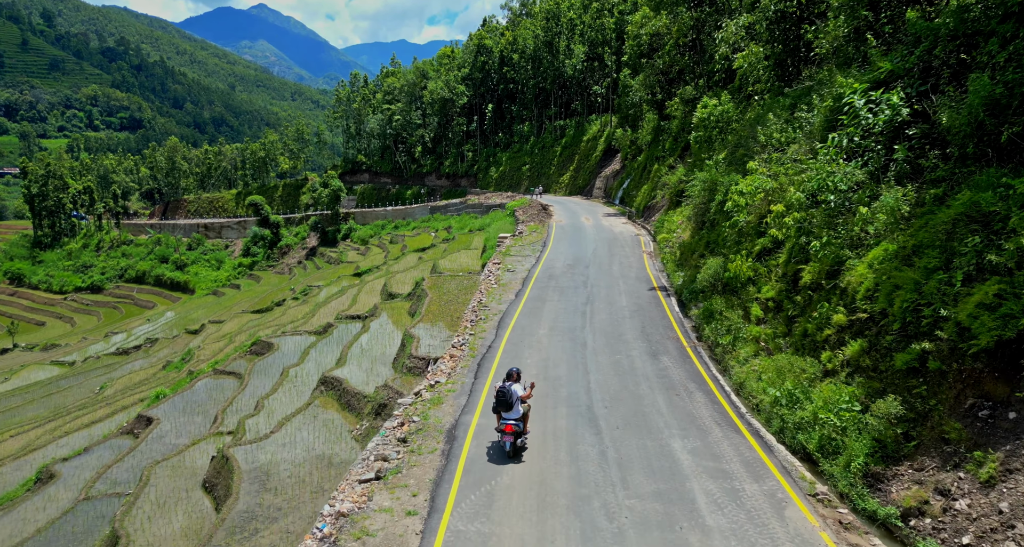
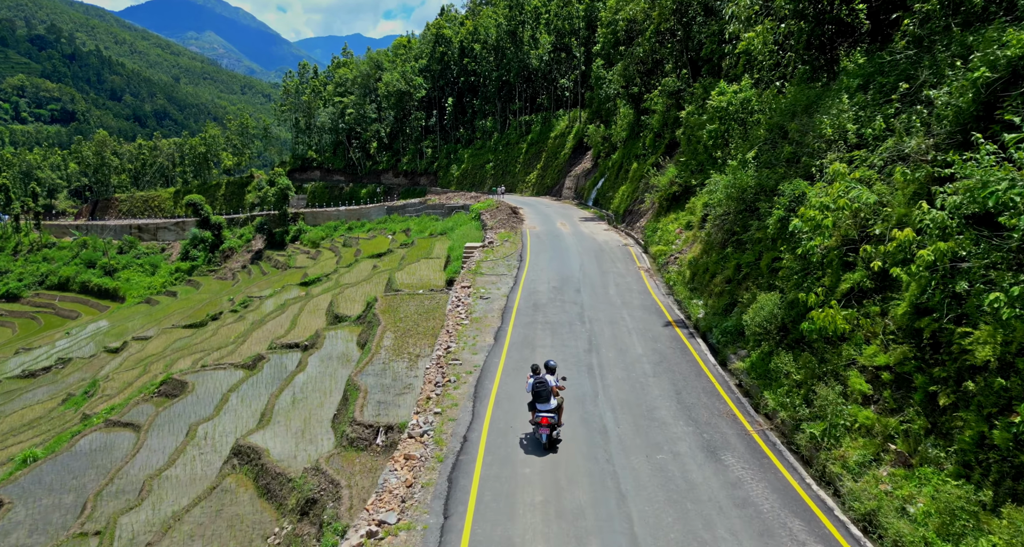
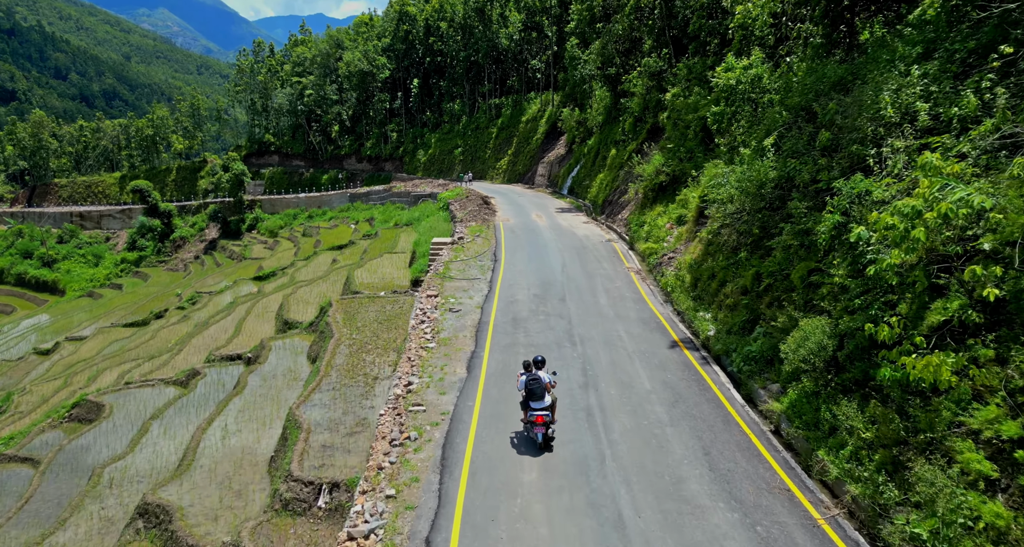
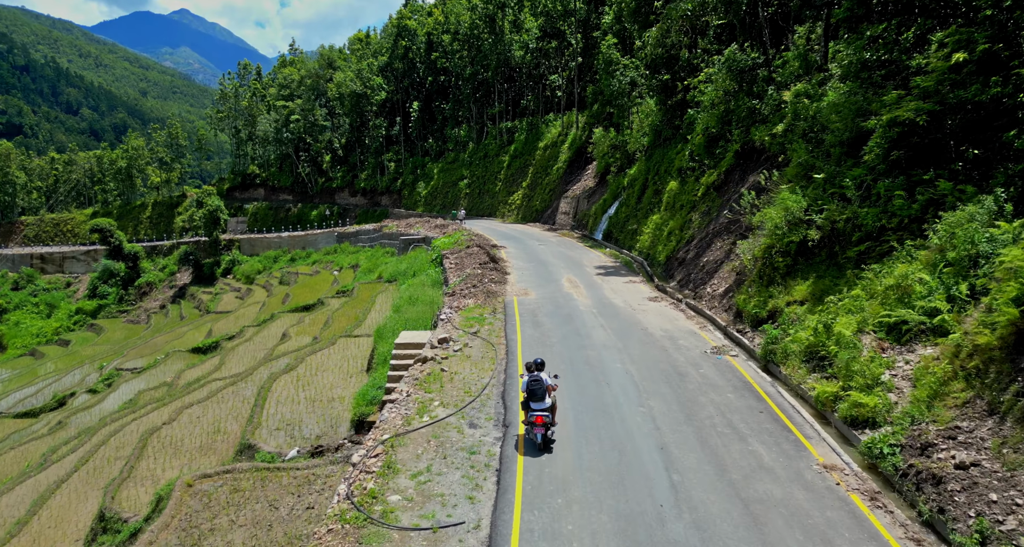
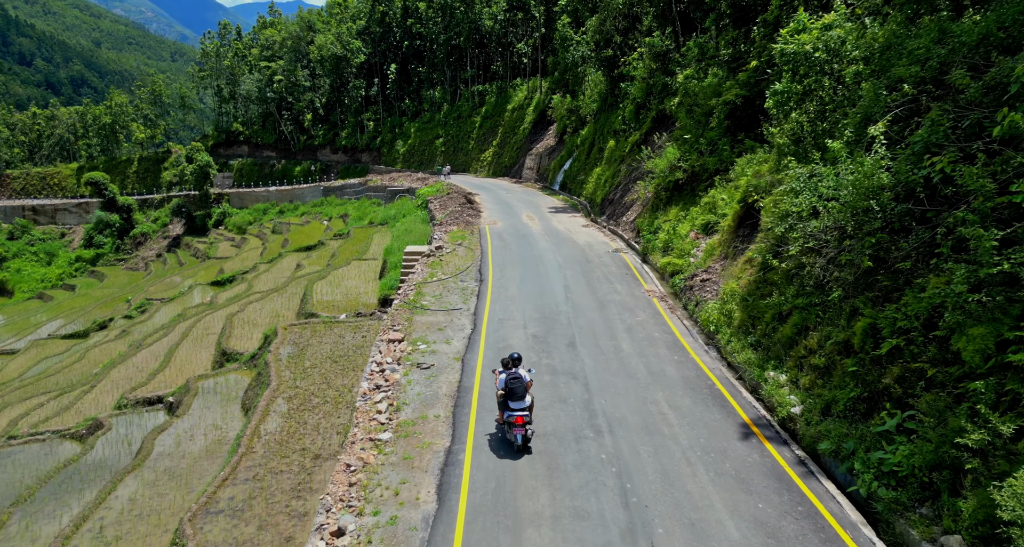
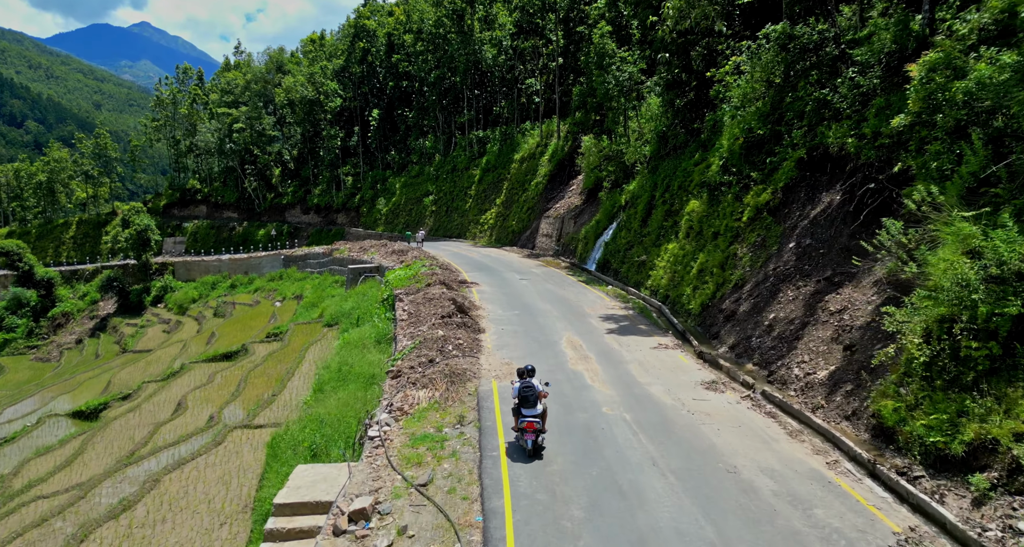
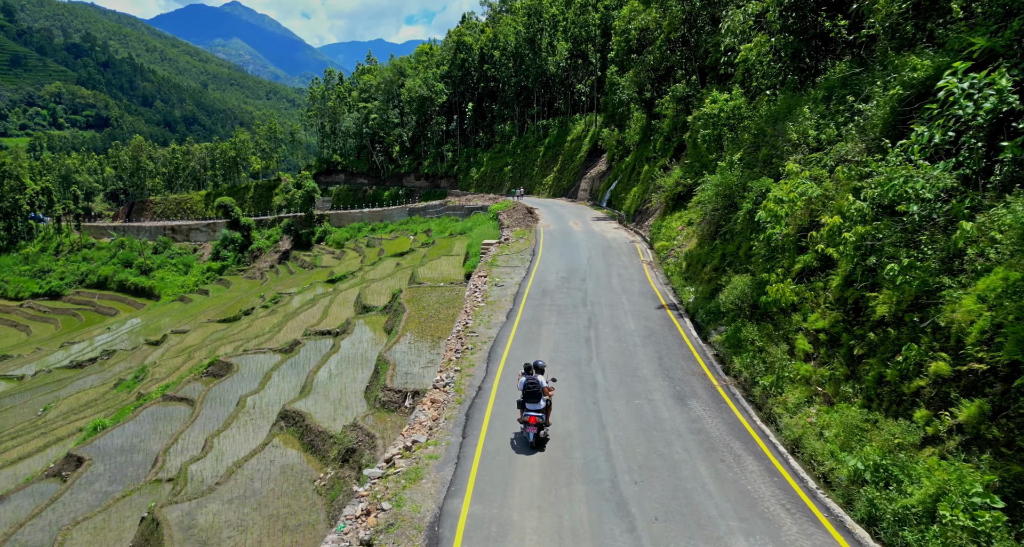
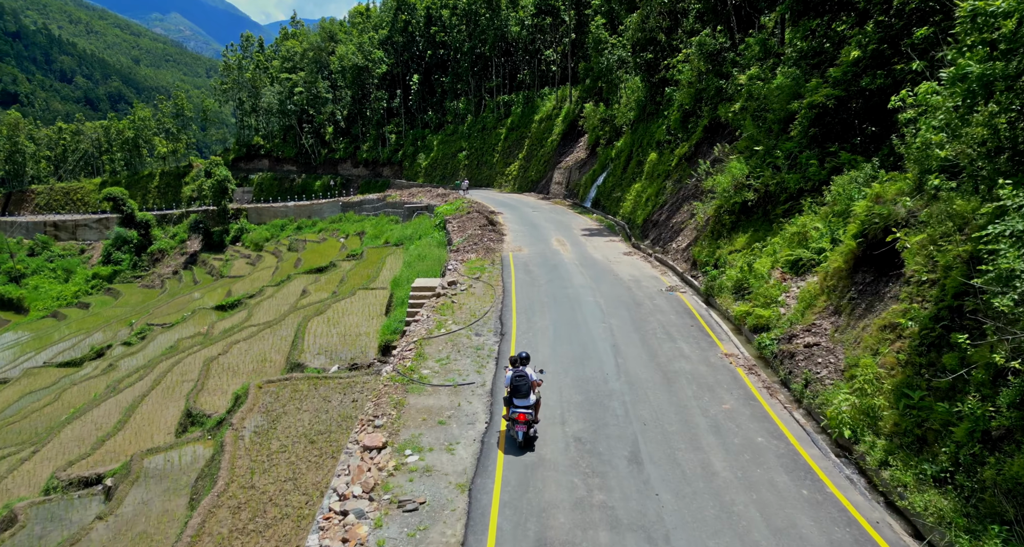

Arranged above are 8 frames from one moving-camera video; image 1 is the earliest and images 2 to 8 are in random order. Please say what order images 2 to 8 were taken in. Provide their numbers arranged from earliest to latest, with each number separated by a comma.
7, 2, 3, 5, 8, 4, 6
